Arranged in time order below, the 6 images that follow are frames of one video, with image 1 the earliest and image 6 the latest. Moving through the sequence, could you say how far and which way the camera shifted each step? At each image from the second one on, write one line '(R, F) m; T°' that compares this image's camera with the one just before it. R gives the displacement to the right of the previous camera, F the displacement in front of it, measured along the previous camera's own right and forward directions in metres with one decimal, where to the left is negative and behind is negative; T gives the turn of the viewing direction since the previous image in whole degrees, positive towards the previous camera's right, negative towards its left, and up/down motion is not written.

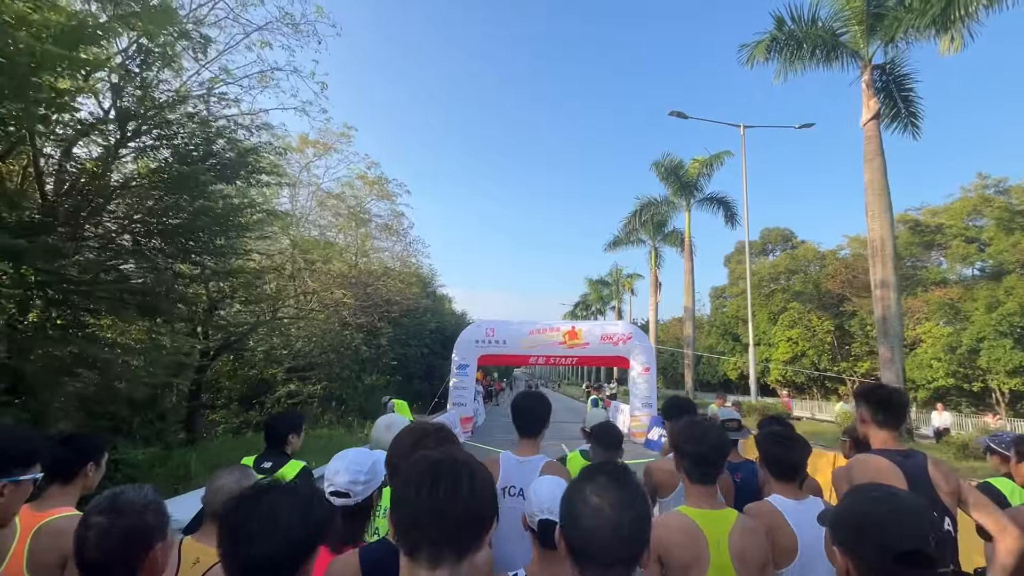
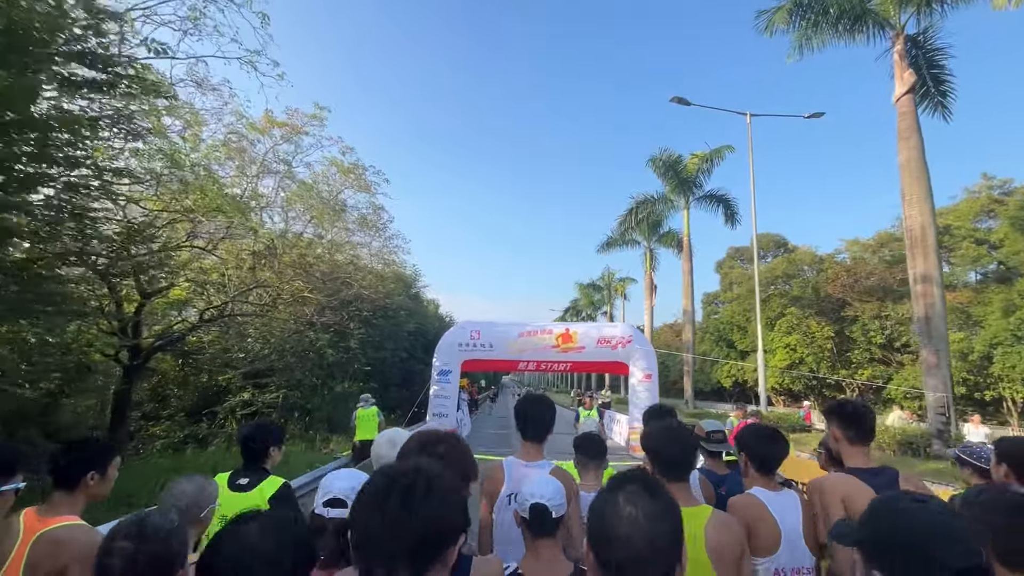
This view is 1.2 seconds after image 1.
(0.0, +1.6) m; +1°
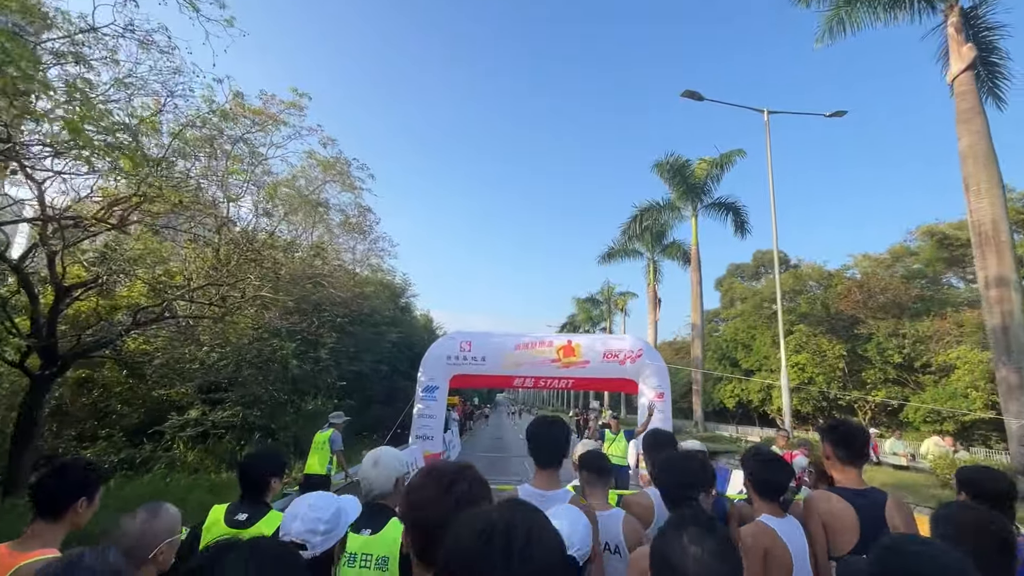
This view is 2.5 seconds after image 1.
(0.0, +1.6) m; +1°
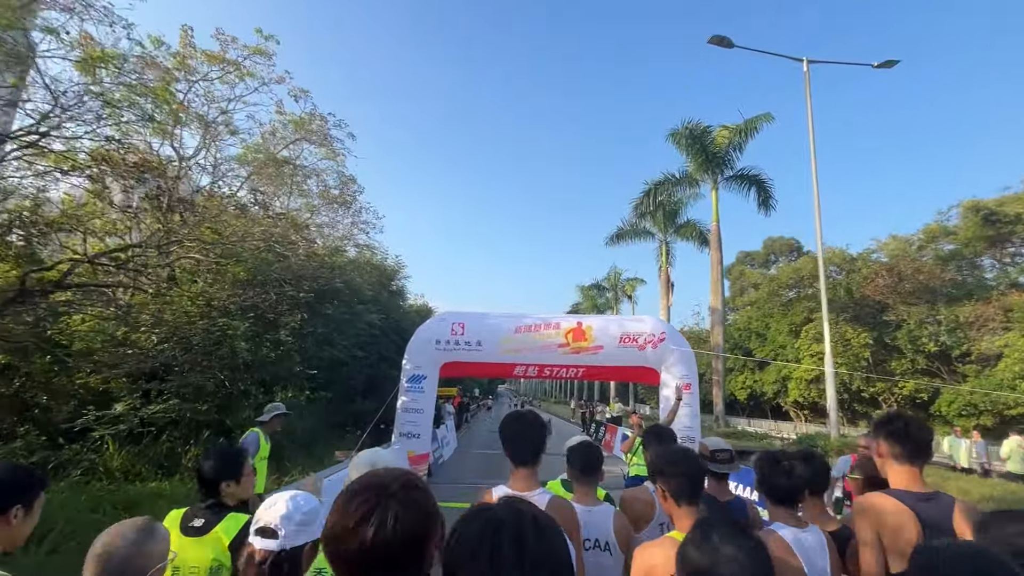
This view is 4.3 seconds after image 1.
(0.0, +2.0) m; 0°
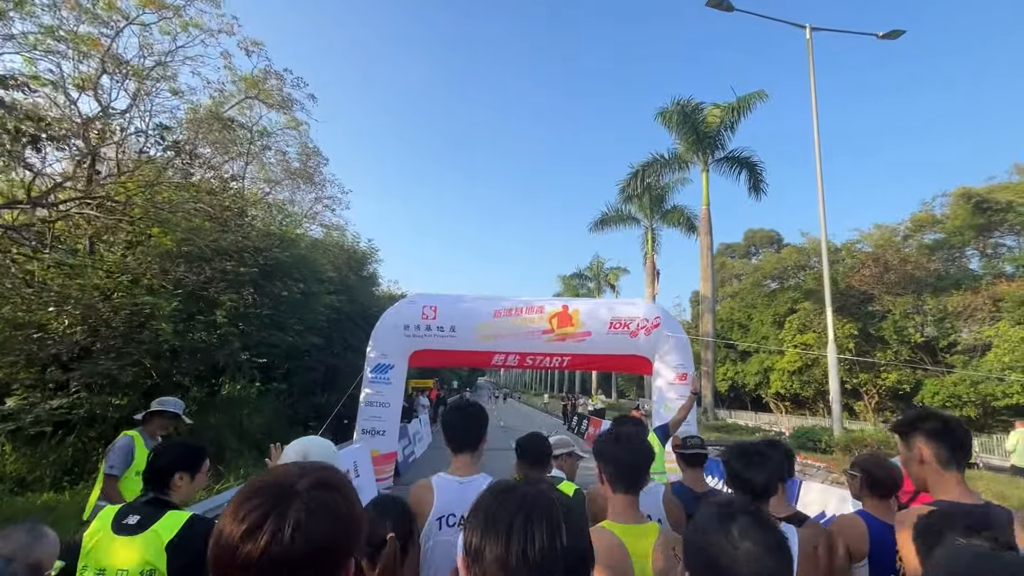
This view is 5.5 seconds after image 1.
(0.0, +1.2) m; +2°
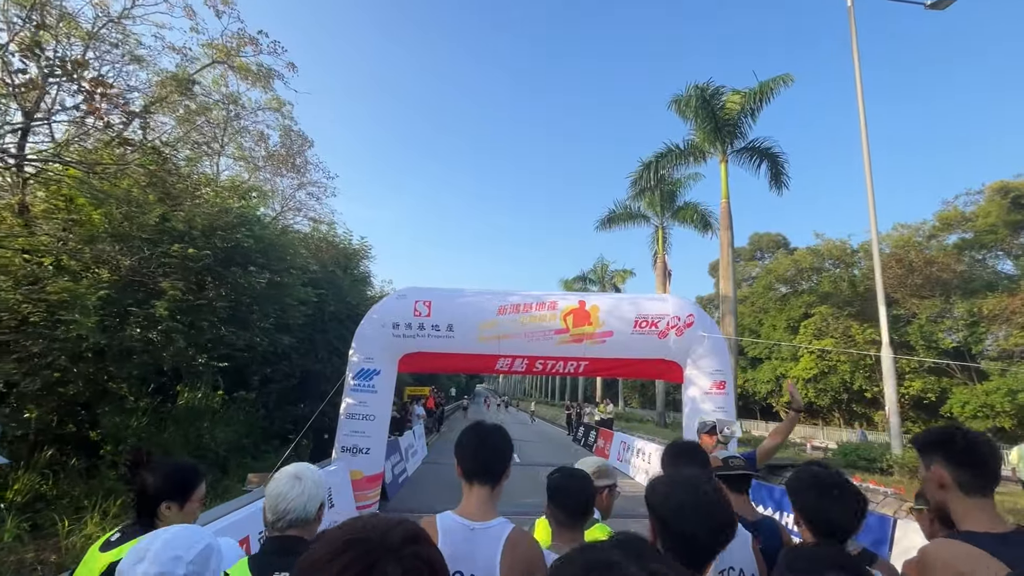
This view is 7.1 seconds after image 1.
(-0.2, +1.5) m; 0°
